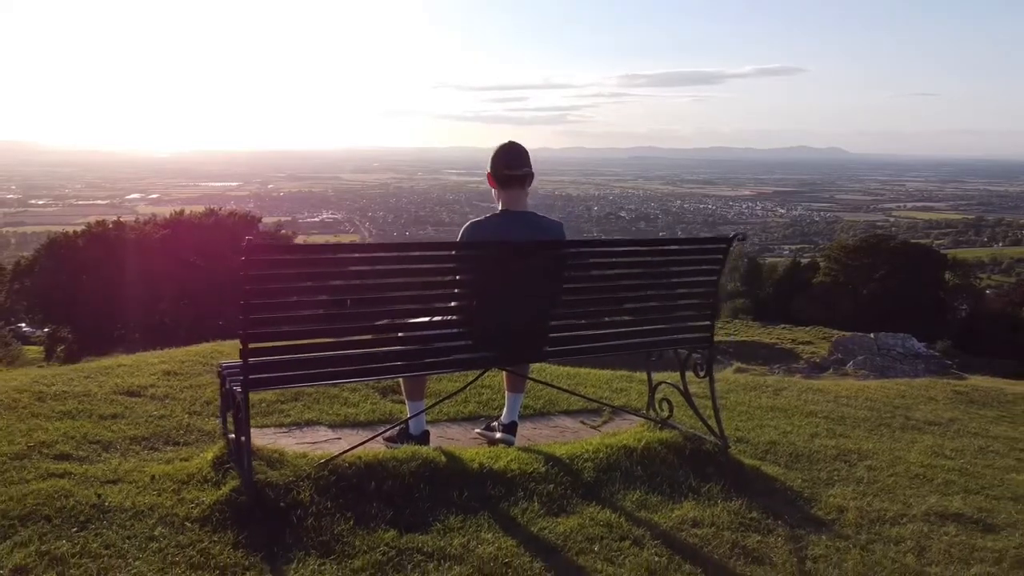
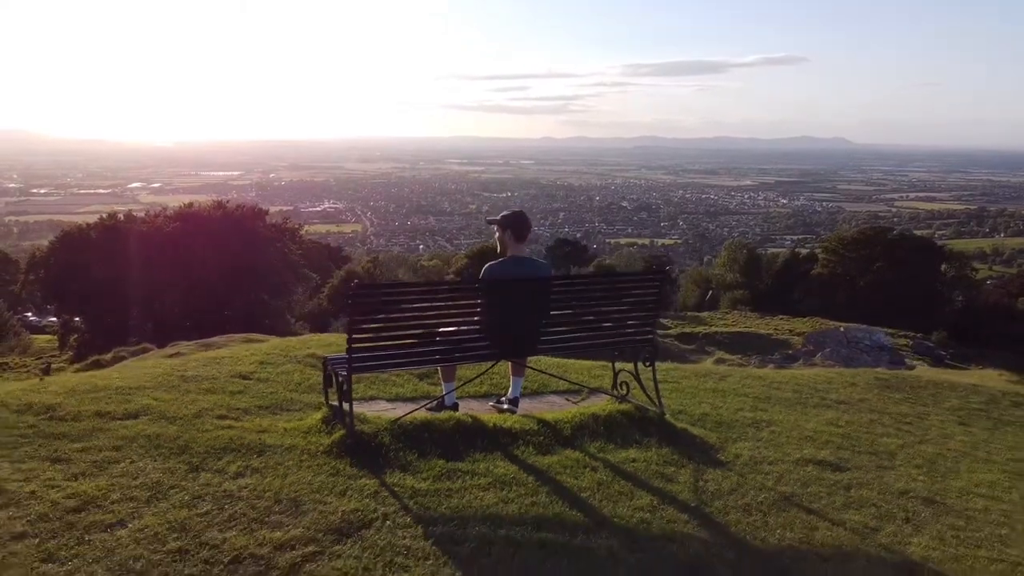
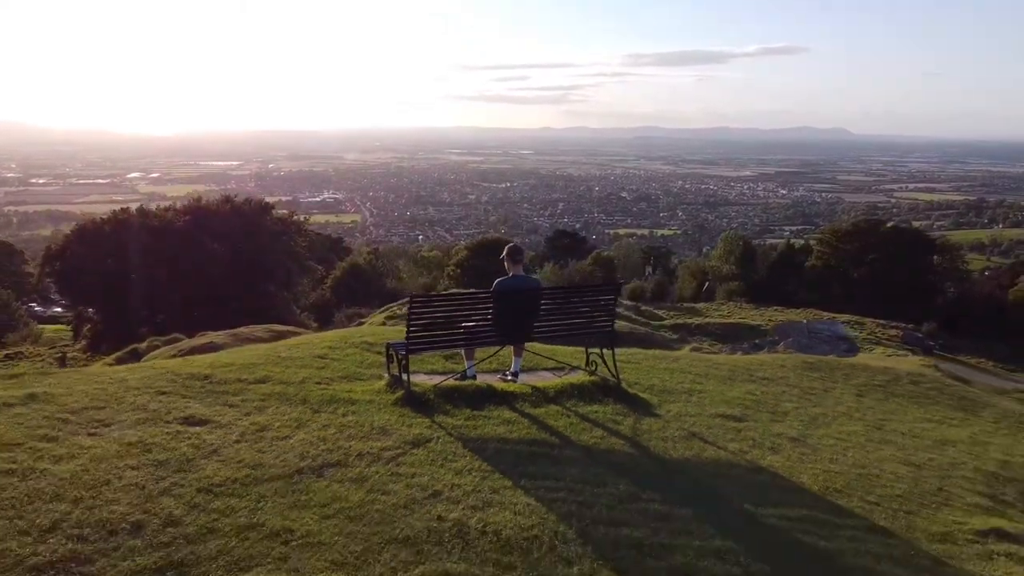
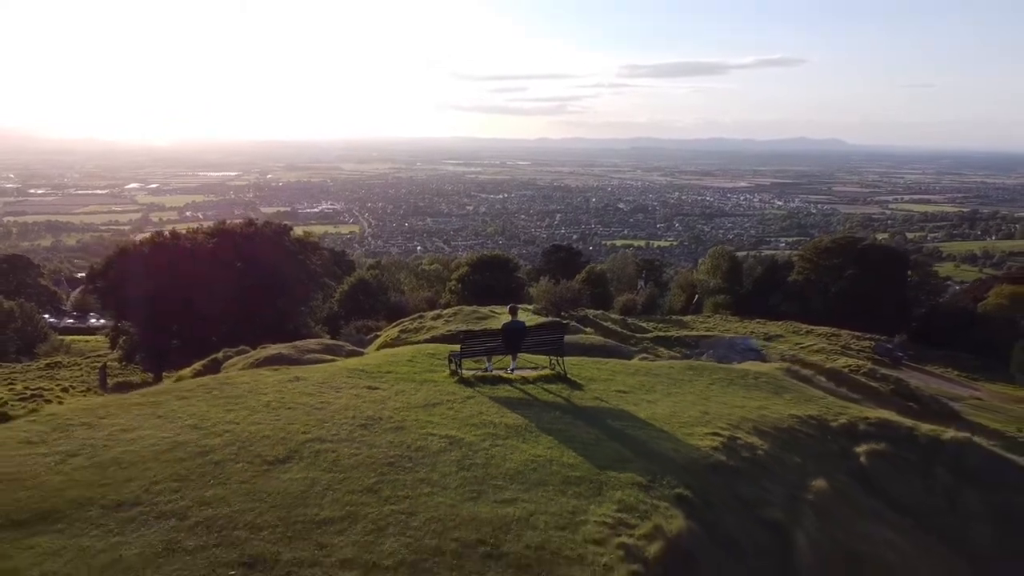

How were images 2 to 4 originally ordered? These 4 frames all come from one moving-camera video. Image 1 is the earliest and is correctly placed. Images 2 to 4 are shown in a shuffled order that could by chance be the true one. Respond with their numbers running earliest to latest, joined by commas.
2, 3, 4
